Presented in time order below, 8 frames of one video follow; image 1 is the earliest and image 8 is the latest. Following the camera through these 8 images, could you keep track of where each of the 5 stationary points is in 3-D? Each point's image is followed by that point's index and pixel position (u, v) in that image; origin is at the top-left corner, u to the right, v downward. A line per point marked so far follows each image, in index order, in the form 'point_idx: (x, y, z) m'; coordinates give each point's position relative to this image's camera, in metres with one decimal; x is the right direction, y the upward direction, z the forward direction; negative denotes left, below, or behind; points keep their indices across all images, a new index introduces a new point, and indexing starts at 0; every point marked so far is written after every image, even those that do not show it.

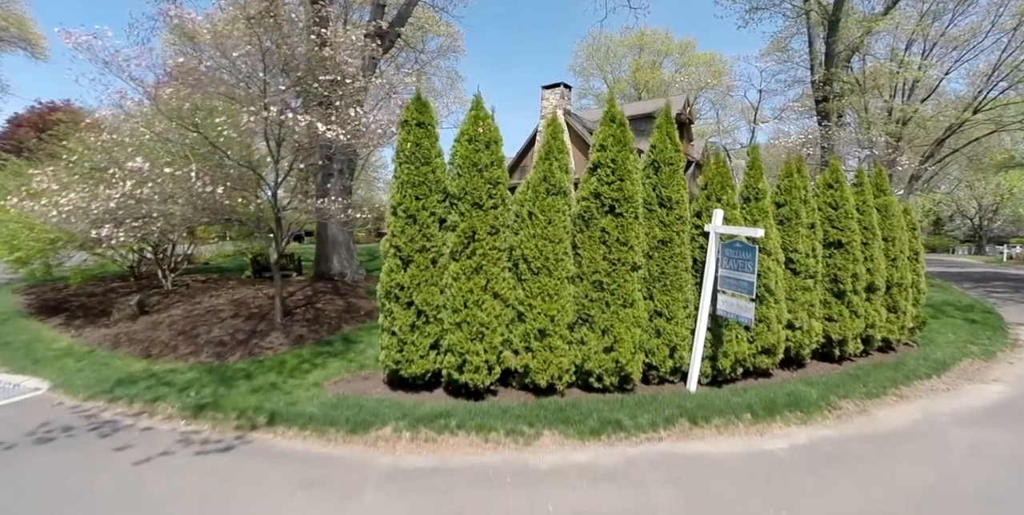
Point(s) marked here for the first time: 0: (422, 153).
0: (-0.9, +1.0, +4.7) m
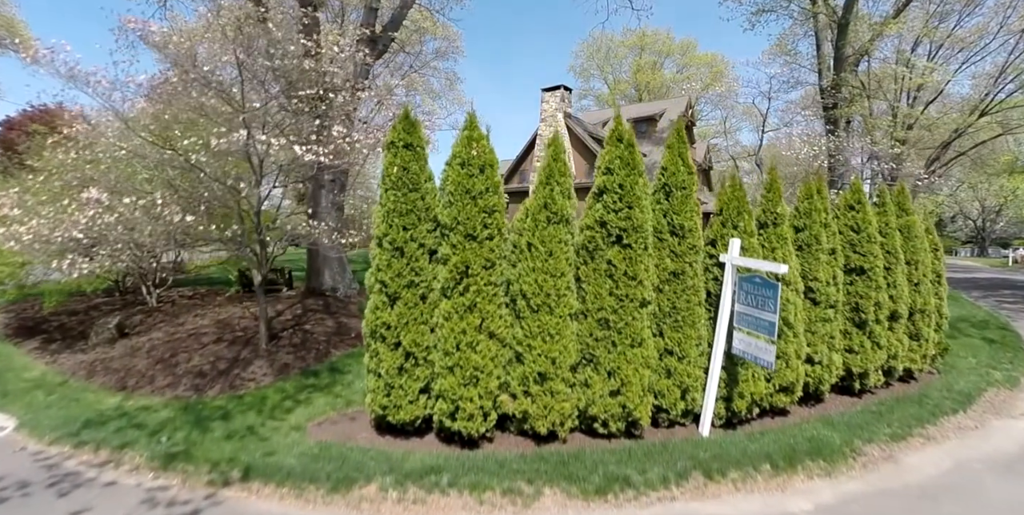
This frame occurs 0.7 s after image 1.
0: (-0.9, +0.7, +4.3) m
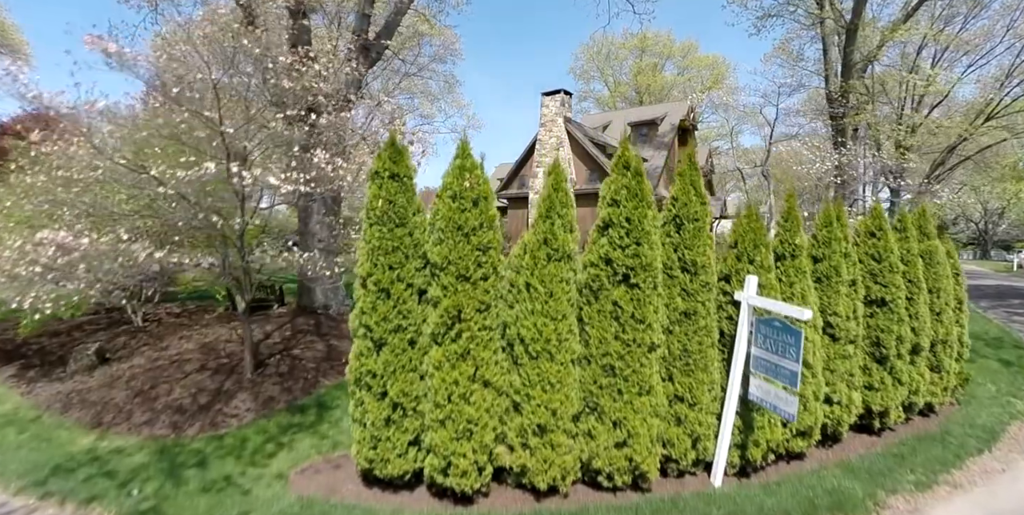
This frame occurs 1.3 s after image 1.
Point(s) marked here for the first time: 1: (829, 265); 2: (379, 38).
0: (-0.9, +0.4, +3.9) m
1: (+3.2, -0.1, +5.0) m
2: (-2.6, +4.2, +9.3) m
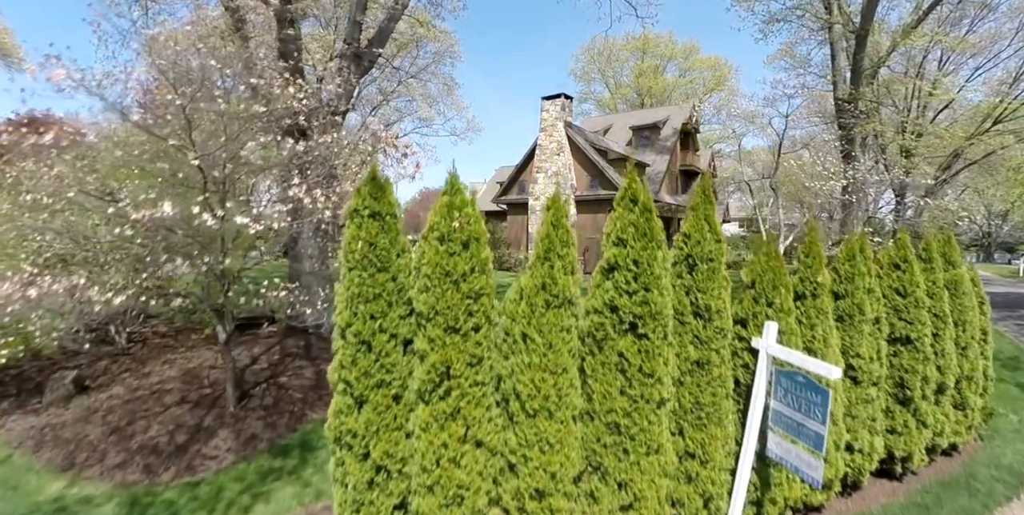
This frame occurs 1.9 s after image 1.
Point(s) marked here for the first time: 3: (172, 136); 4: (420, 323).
0: (-1.0, 0.0, +3.6) m
1: (+3.2, -0.4, +4.6) m
2: (-2.6, +3.9, +8.9) m
3: (-3.4, +1.2, +4.9) m
4: (-0.7, -0.5, +3.5) m
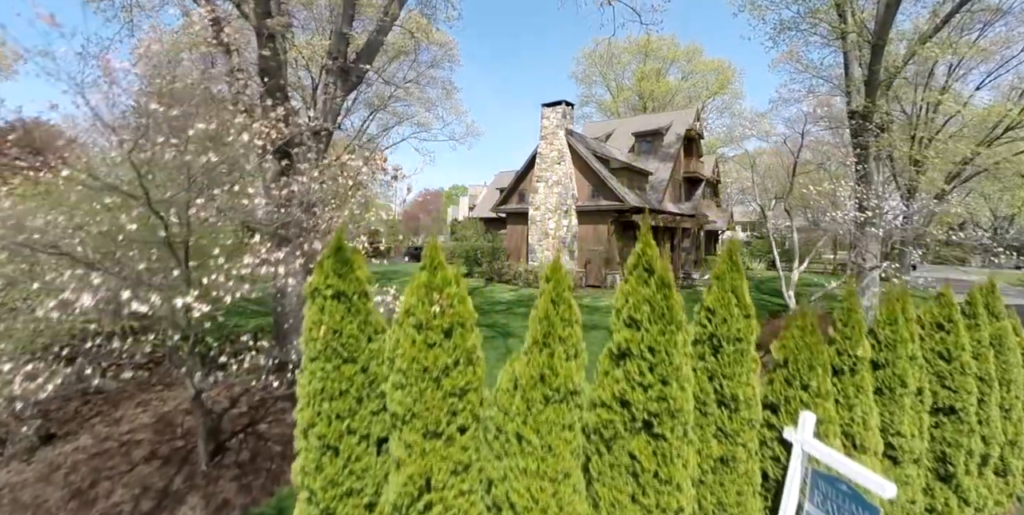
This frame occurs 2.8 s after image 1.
0: (-1.0, -0.5, +3.0) m
1: (+3.1, -1.0, +4.1) m
2: (-2.6, +3.4, +8.4) m
3: (-3.5, +0.7, +4.4) m
4: (-0.7, -1.0, +3.0) m
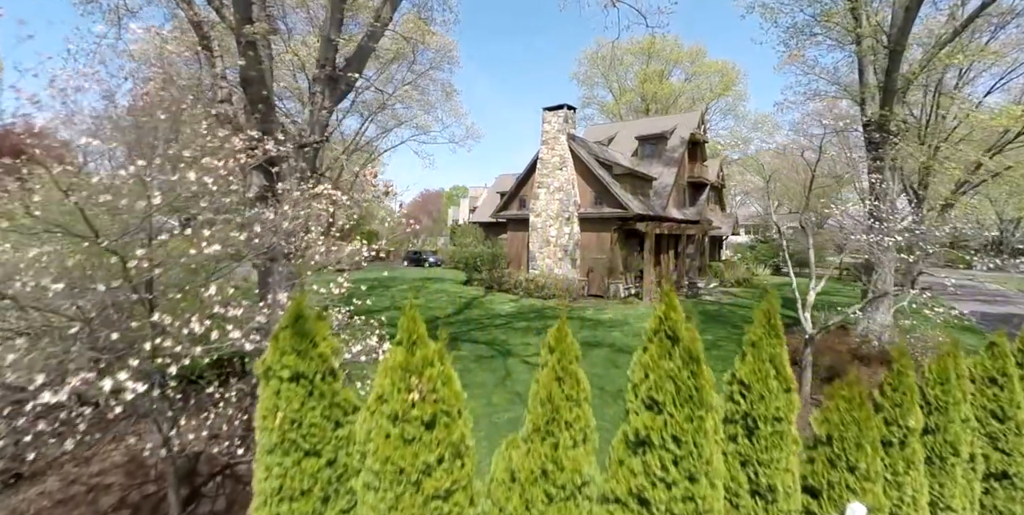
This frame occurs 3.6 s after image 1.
0: (-1.0, -0.9, +2.5) m
1: (+3.1, -1.3, +3.6) m
2: (-2.6, +3.0, +7.9) m
3: (-3.5, +0.3, +3.9) m
4: (-0.7, -1.4, +2.5) m
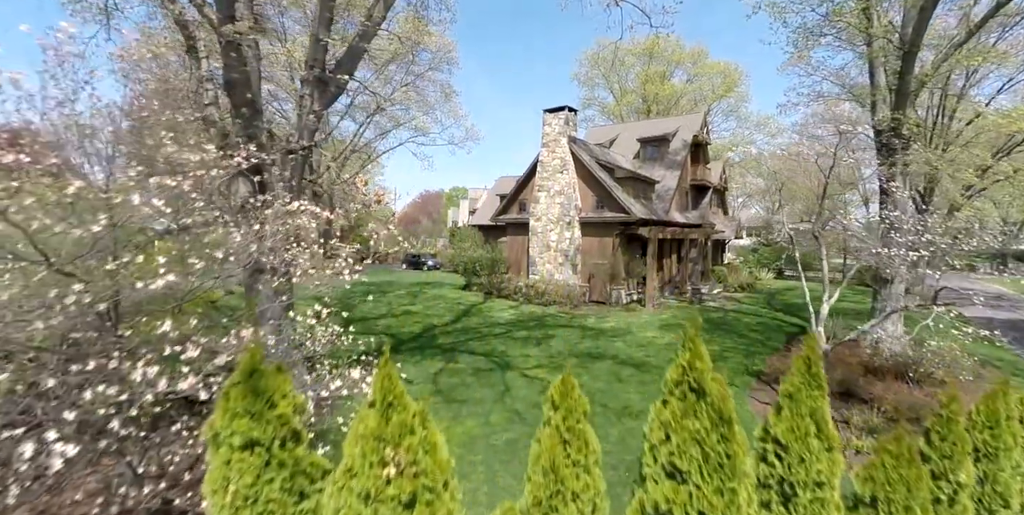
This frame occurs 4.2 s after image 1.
0: (-1.0, -1.1, +2.1) m
1: (+3.1, -1.5, +3.2) m
2: (-2.6, +2.8, +7.5) m
3: (-3.5, +0.1, +3.5) m
4: (-0.7, -1.6, +2.1) m
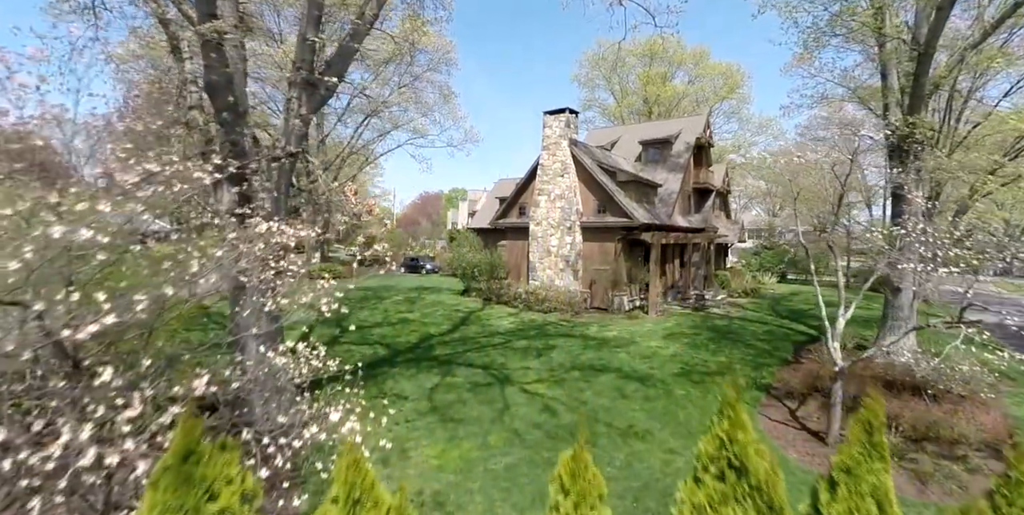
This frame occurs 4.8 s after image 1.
0: (-1.0, -1.3, +1.7) m
1: (+3.1, -1.7, +2.7) m
2: (-2.6, +2.7, +7.1) m
3: (-3.5, 0.0, +3.1) m
4: (-0.7, -1.7, +1.7) m
